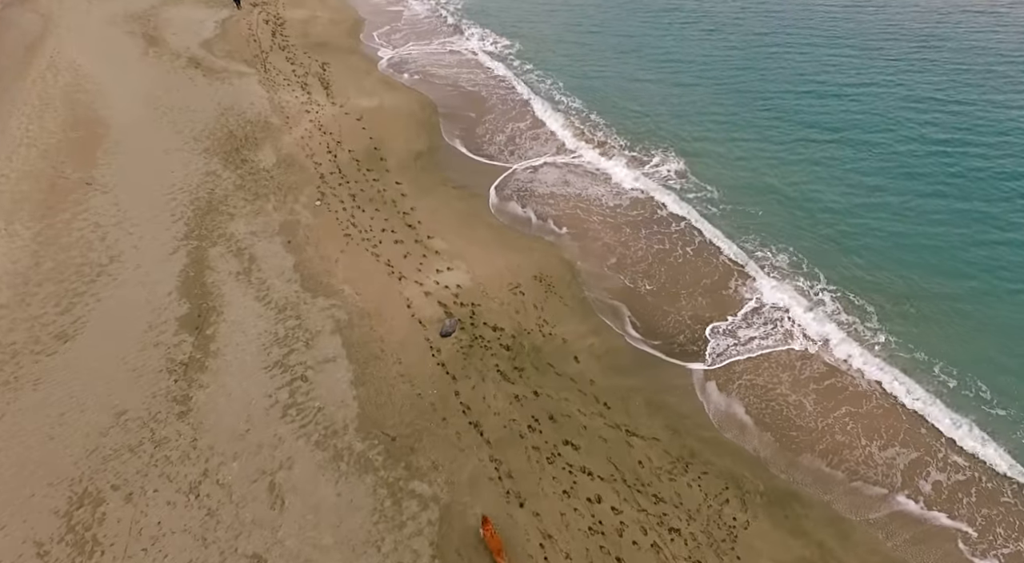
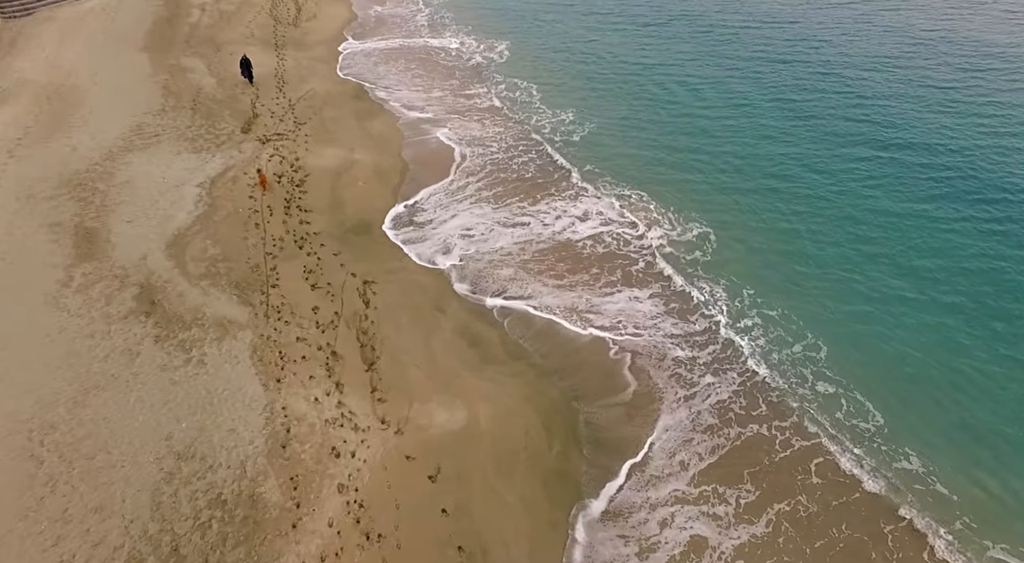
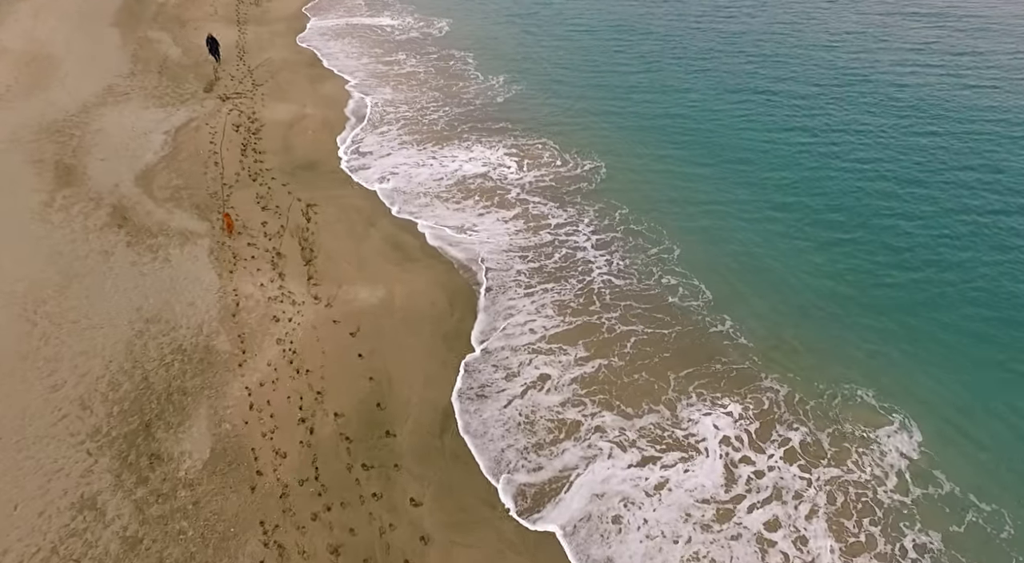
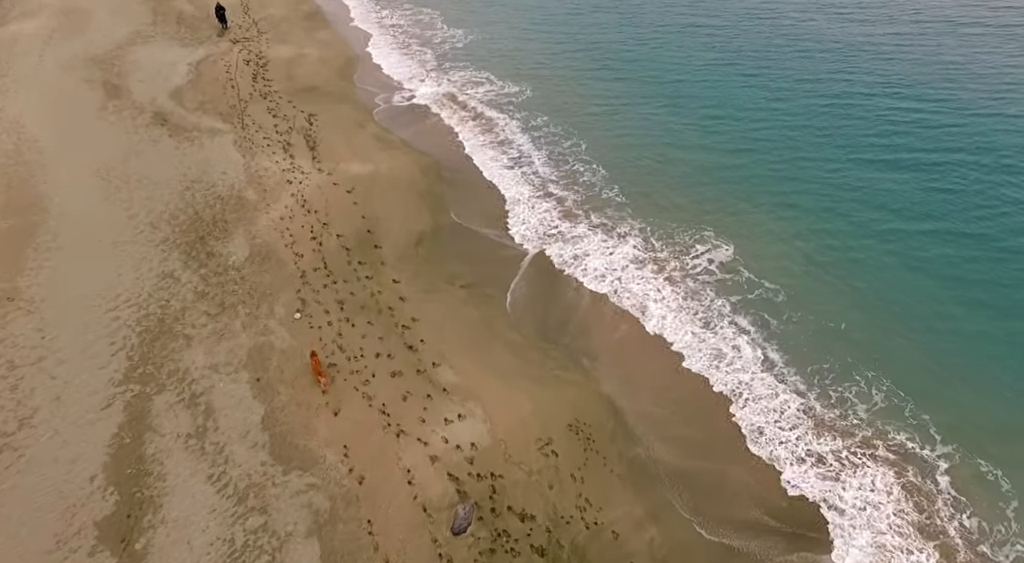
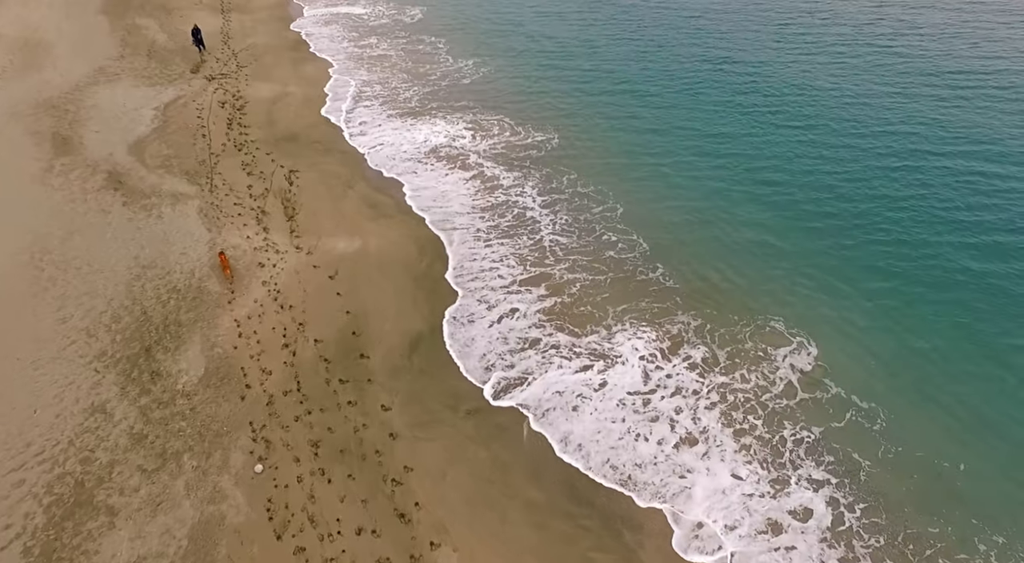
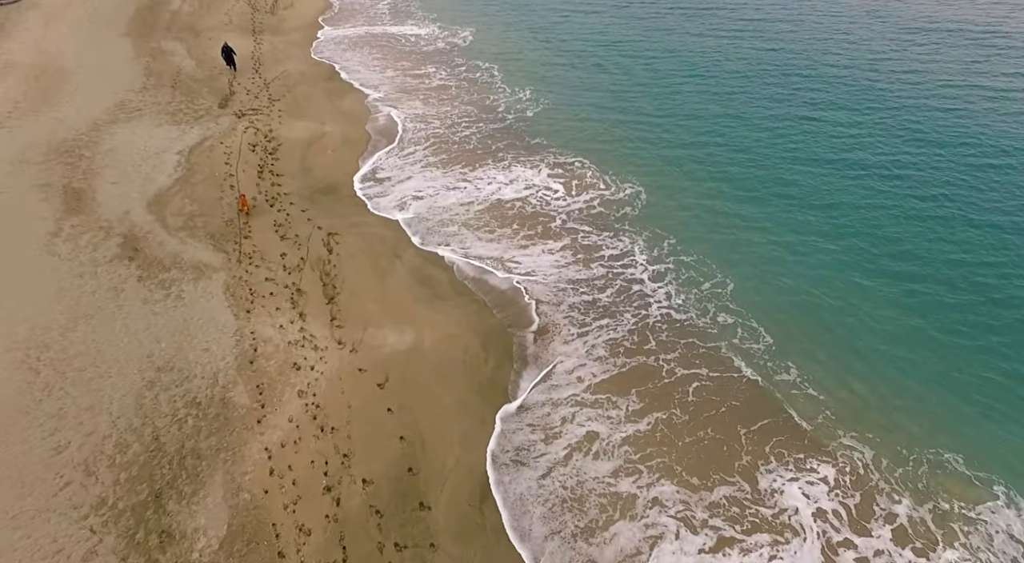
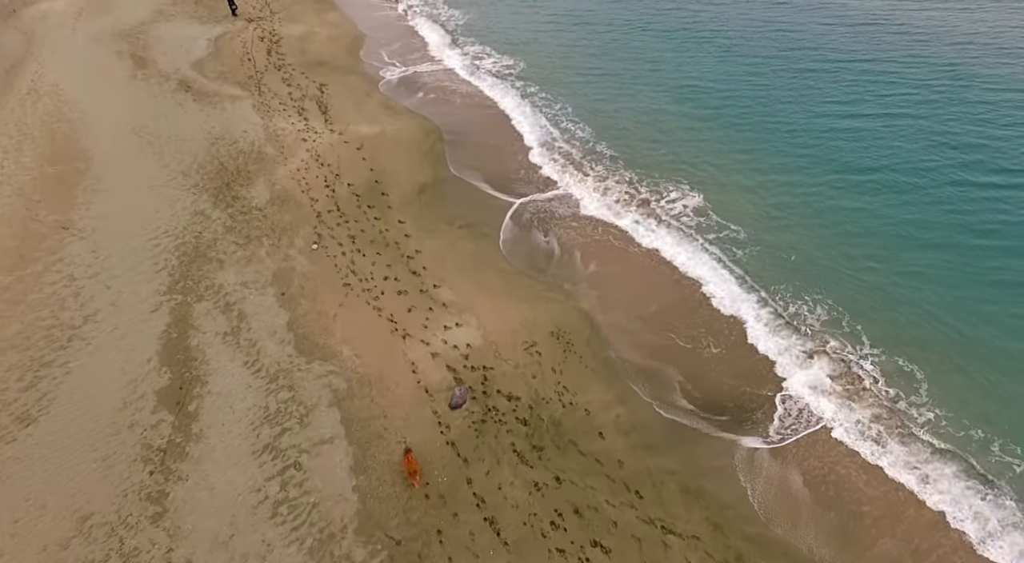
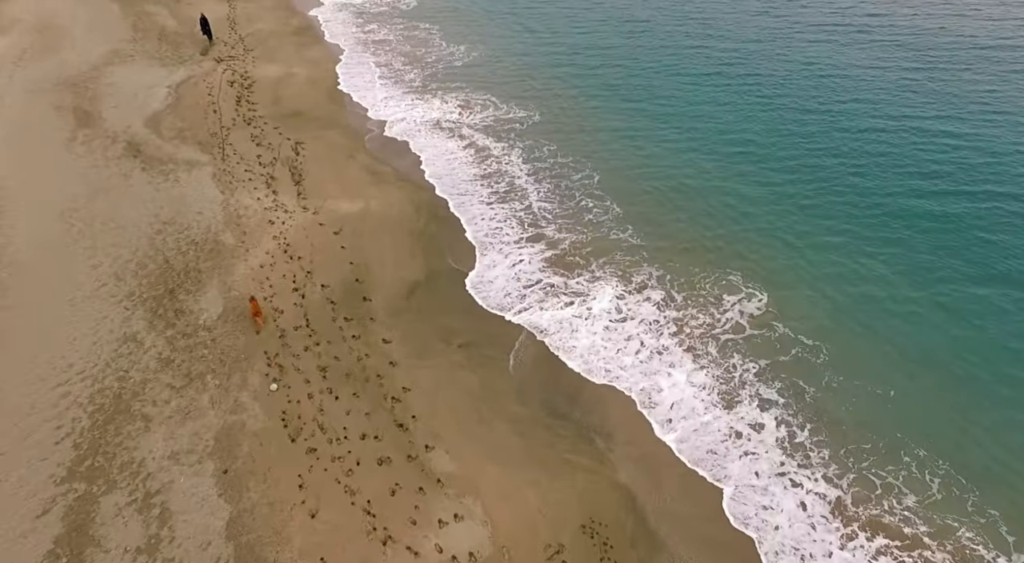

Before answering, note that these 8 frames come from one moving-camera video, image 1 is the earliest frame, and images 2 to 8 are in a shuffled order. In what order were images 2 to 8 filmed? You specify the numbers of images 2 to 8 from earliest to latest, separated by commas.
7, 4, 8, 5, 3, 6, 2
